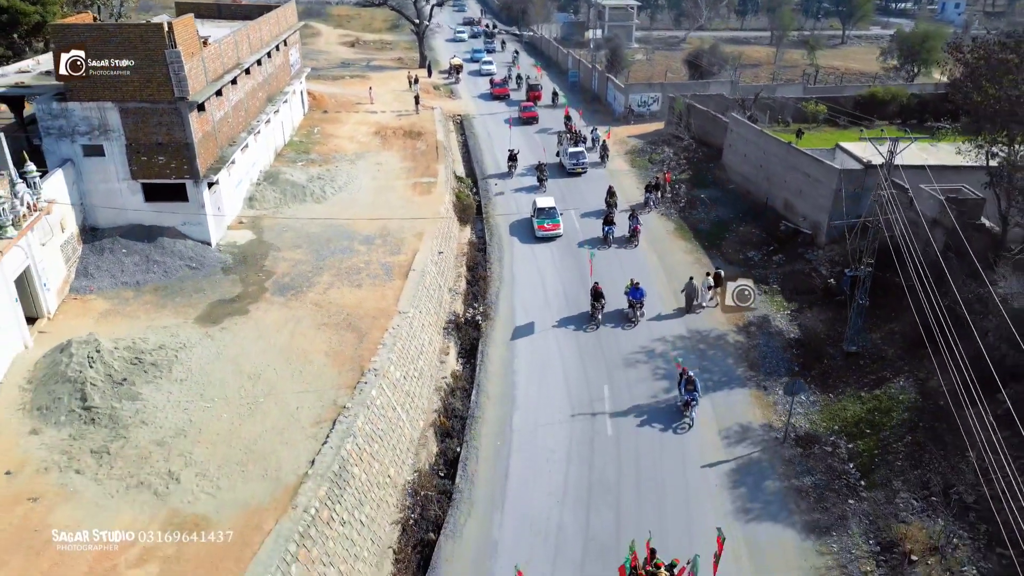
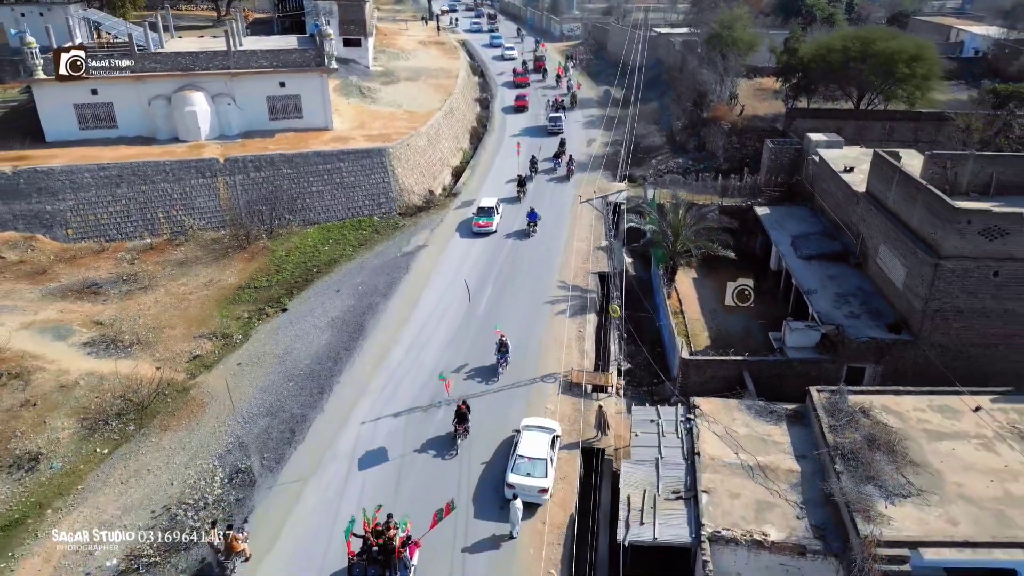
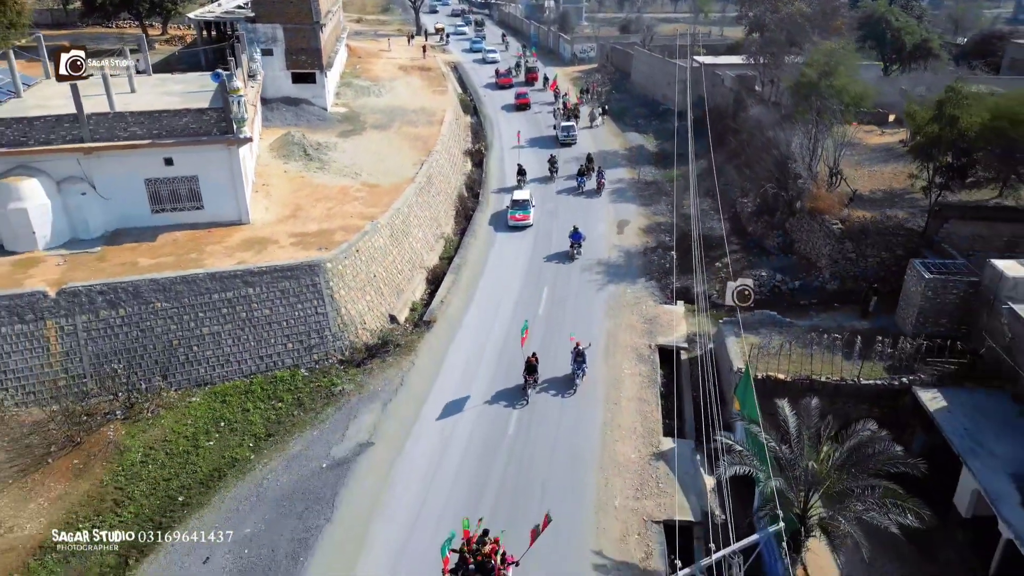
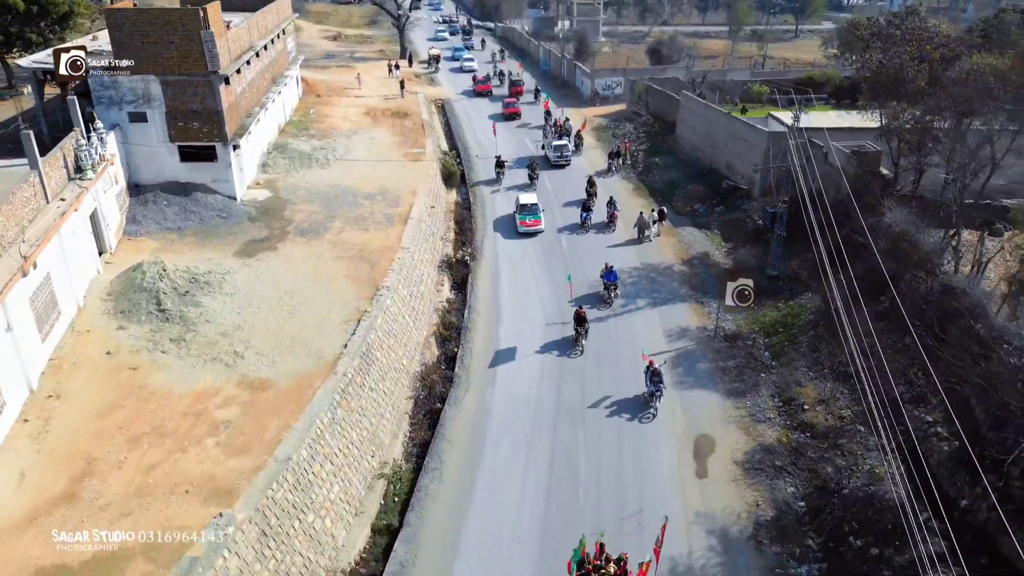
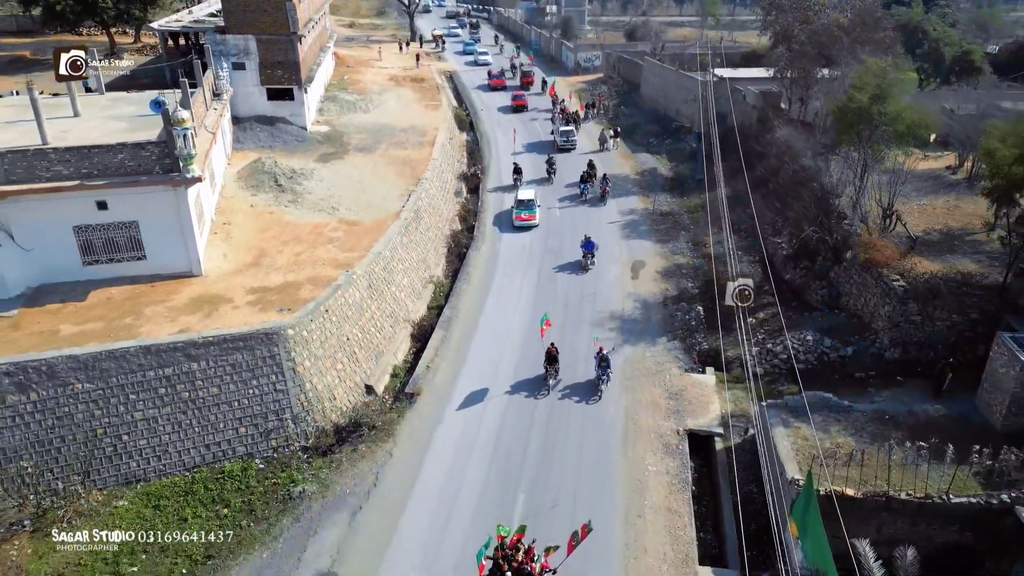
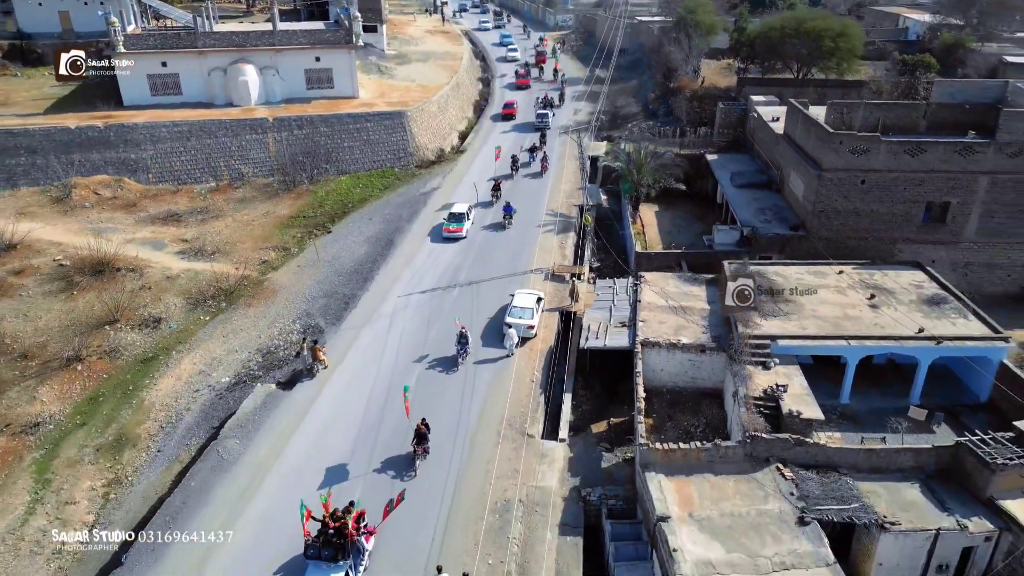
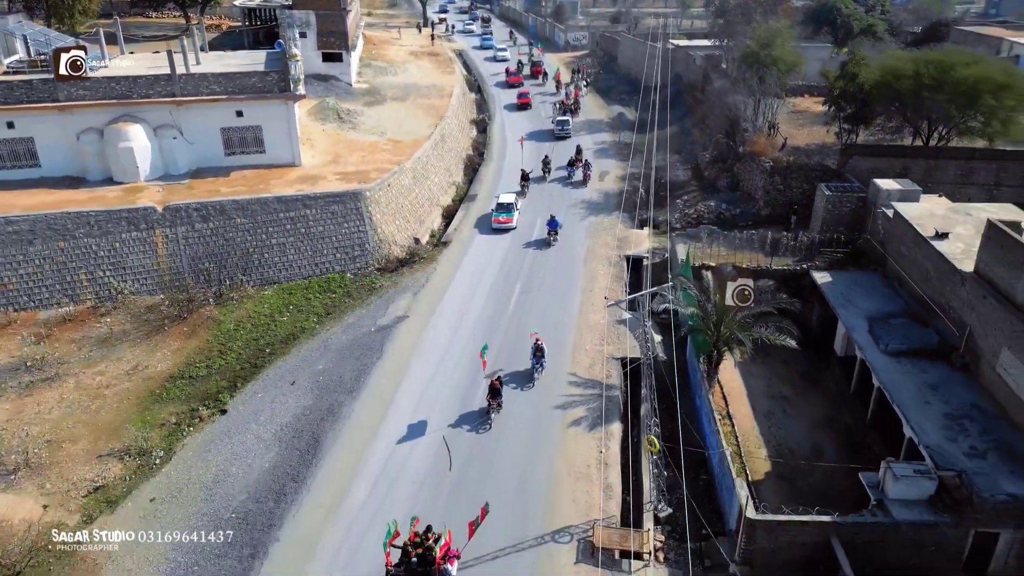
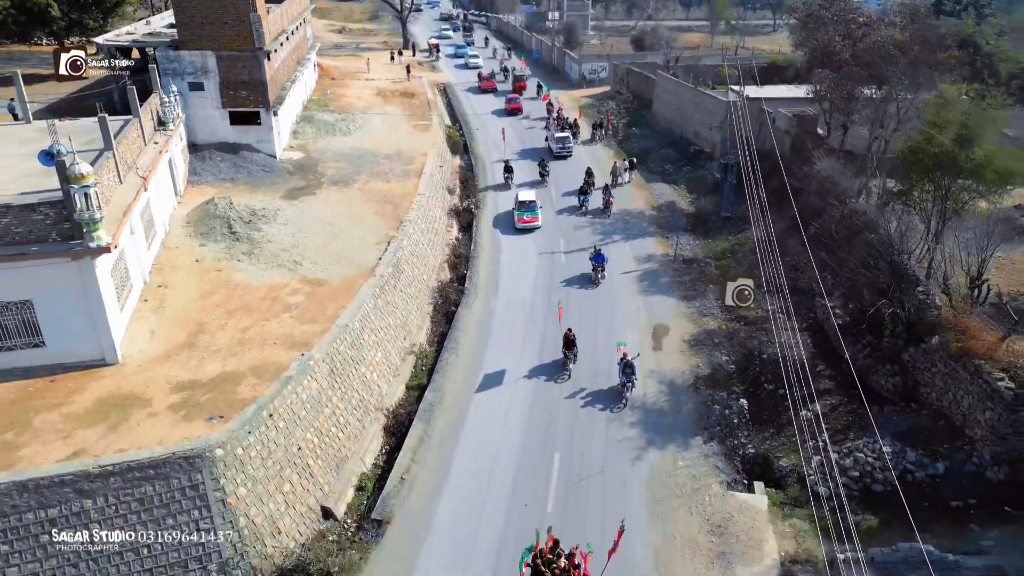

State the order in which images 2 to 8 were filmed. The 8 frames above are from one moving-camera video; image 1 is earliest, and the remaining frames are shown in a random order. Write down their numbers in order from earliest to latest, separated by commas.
4, 8, 5, 3, 7, 2, 6
